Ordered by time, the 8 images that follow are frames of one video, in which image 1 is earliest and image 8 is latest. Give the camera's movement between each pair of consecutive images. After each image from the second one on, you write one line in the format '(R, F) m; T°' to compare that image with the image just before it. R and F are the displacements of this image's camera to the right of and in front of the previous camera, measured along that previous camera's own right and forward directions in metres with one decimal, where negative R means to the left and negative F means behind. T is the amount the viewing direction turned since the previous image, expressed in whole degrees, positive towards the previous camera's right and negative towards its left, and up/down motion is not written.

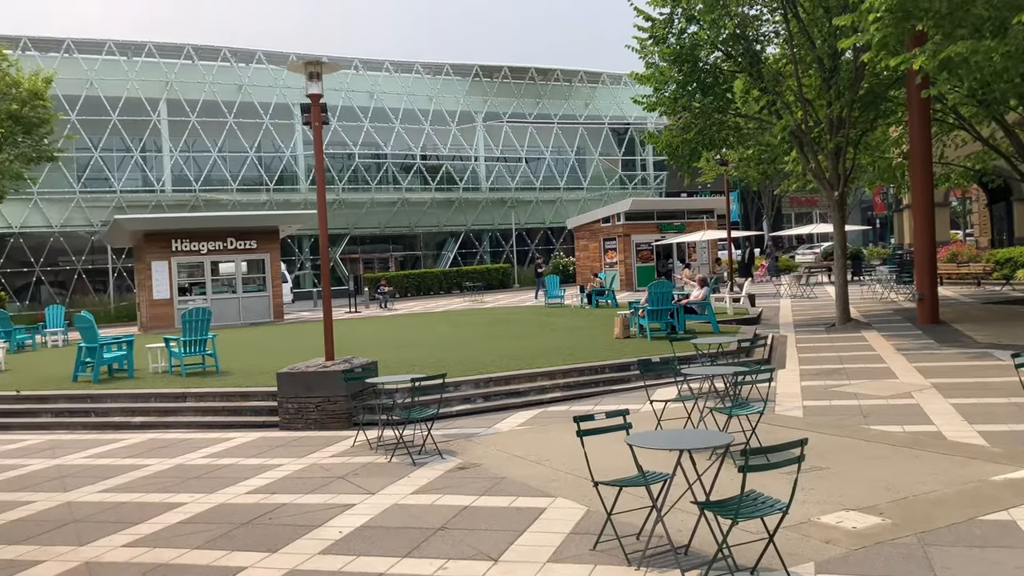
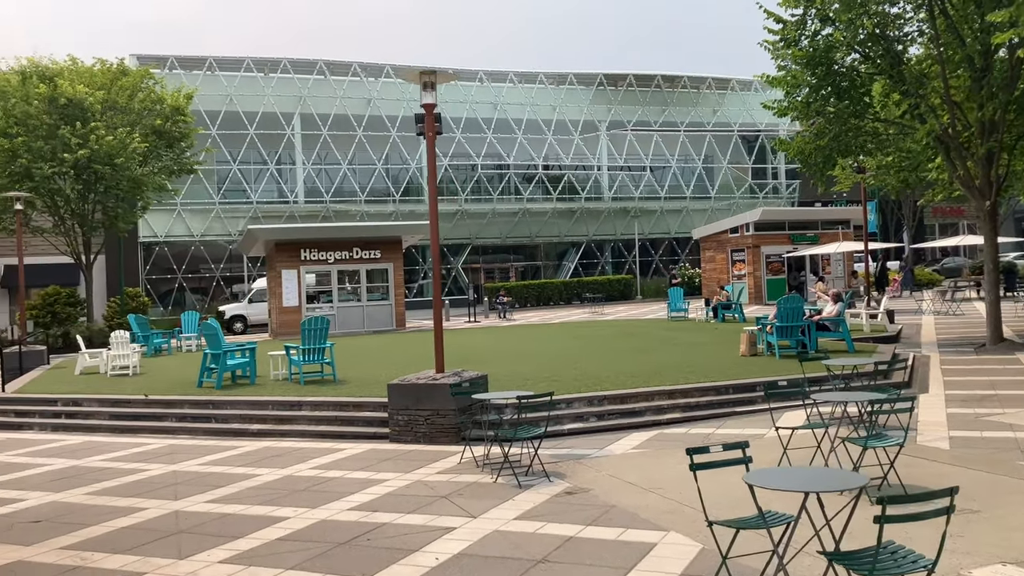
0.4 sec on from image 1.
(+0.1, +0.4) m; -8°
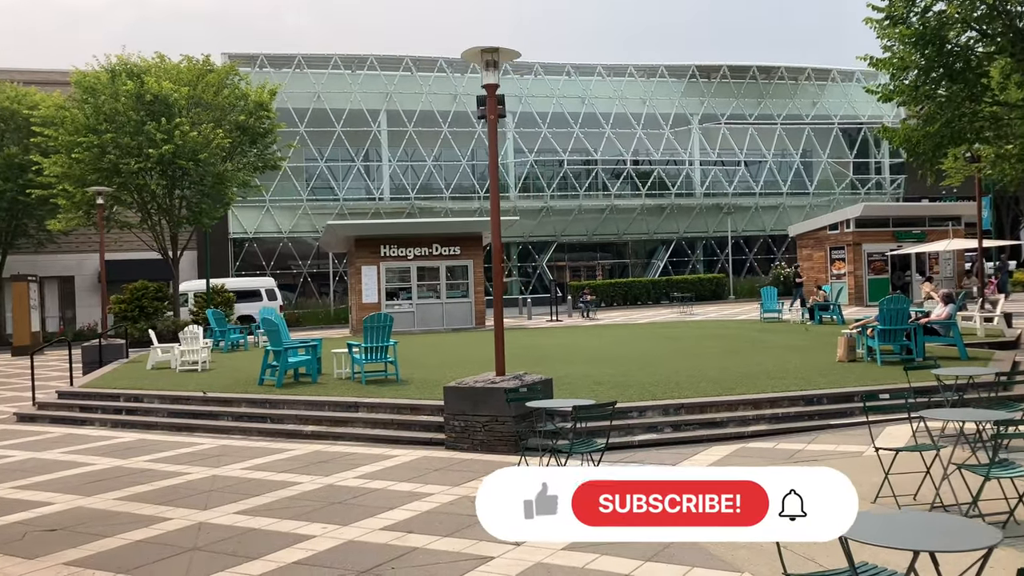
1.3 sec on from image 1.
(+0.2, +0.8) m; -6°
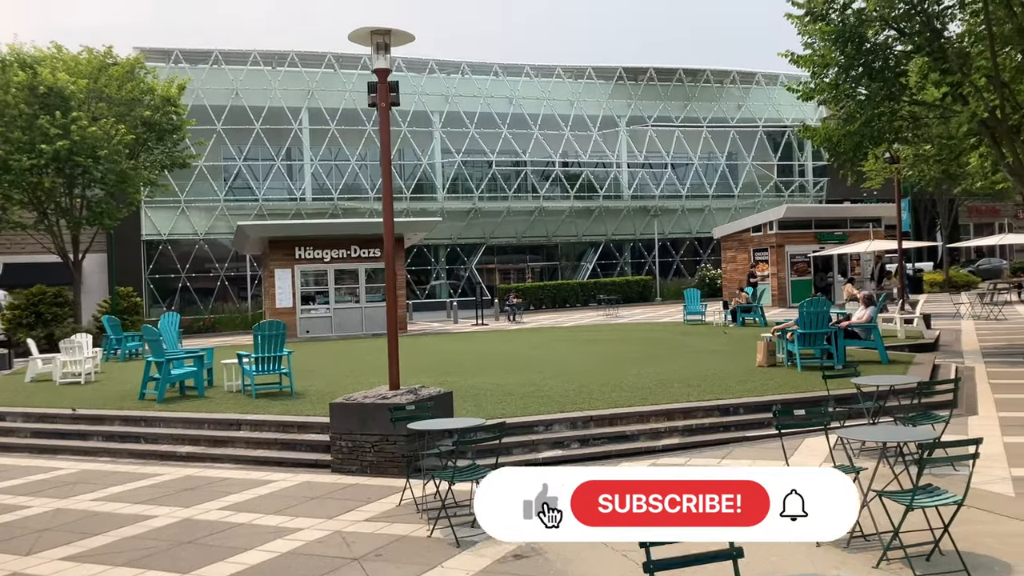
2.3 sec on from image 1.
(+0.4, +0.8) m; +4°
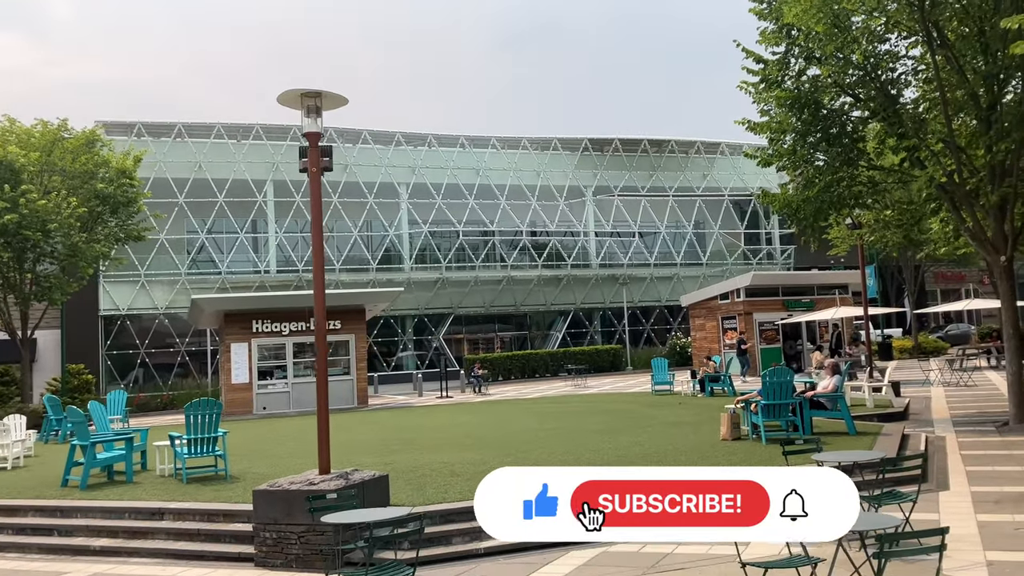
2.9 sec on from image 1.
(+0.3, +0.5) m; +2°
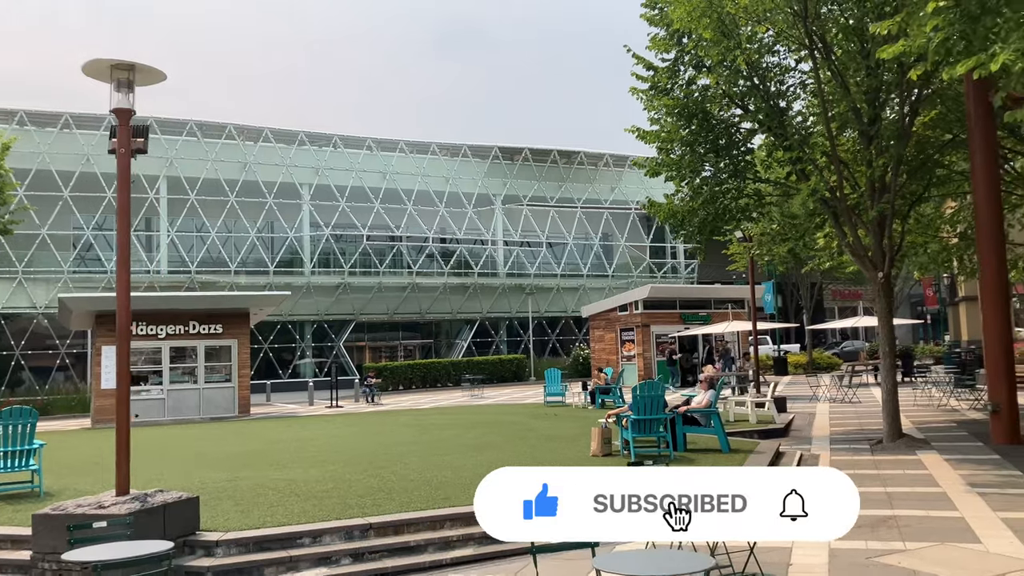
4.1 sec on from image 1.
(+0.7, +0.6) m; +5°
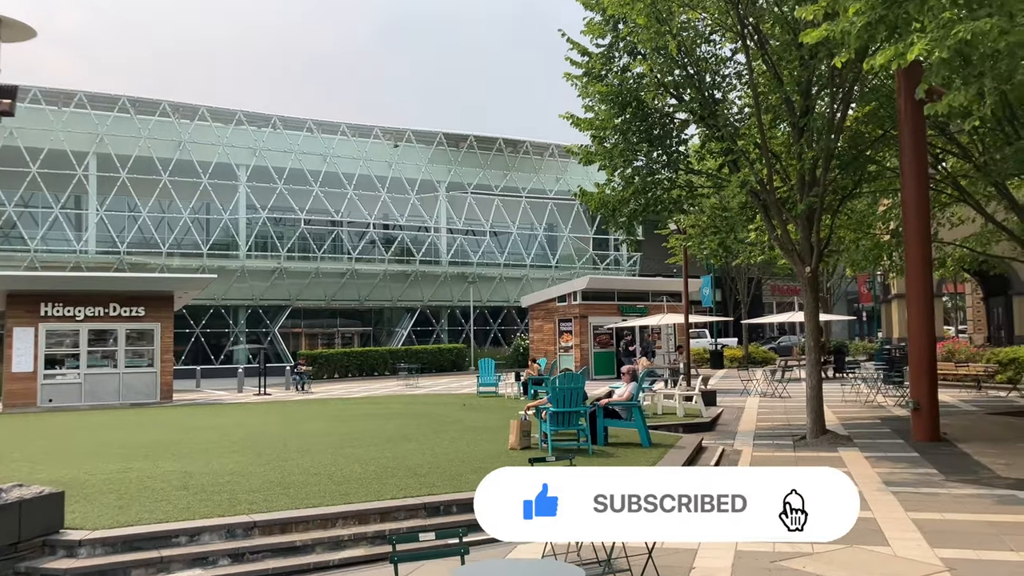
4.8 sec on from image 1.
(+0.4, +0.4) m; +3°
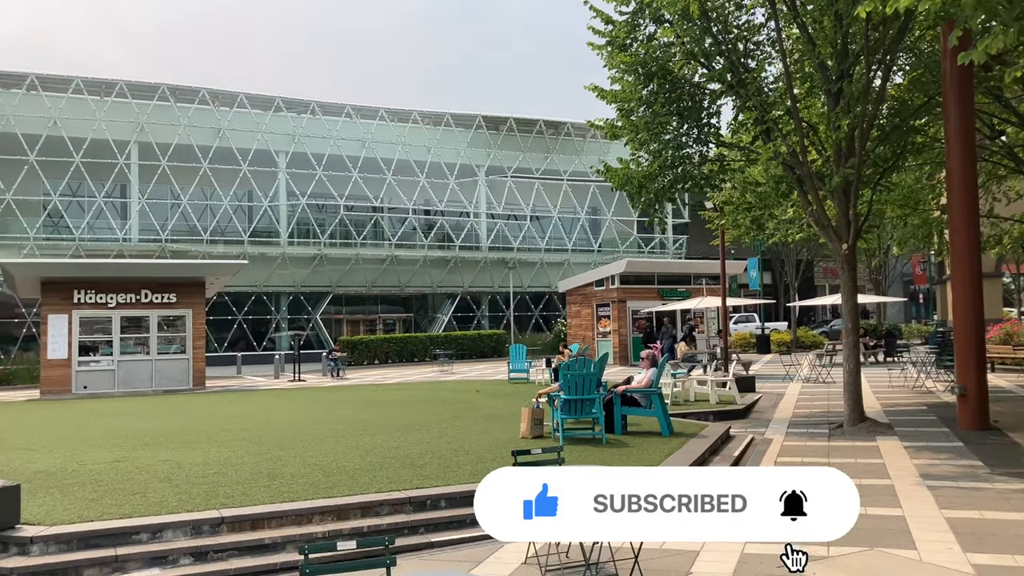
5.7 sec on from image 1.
(+0.5, +0.6) m; -3°
